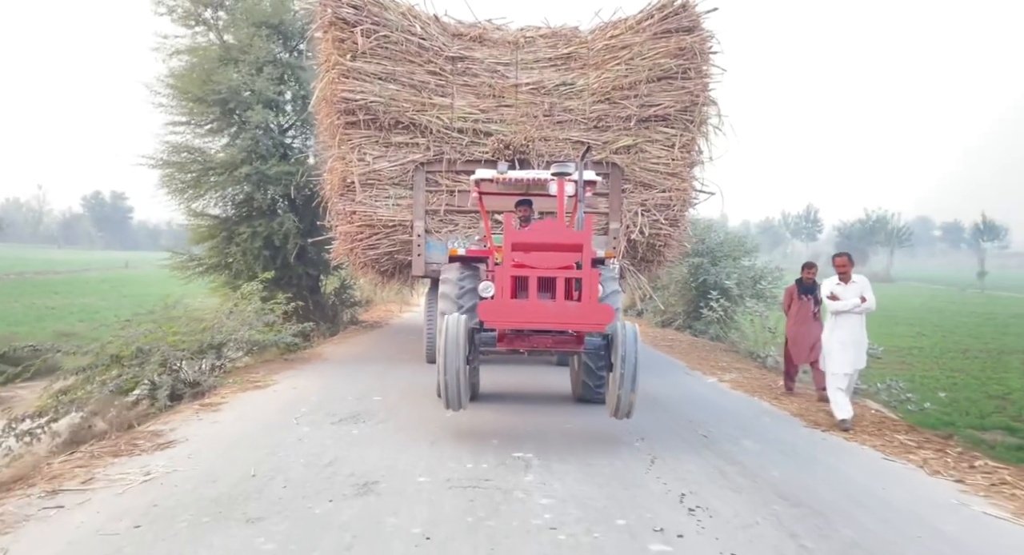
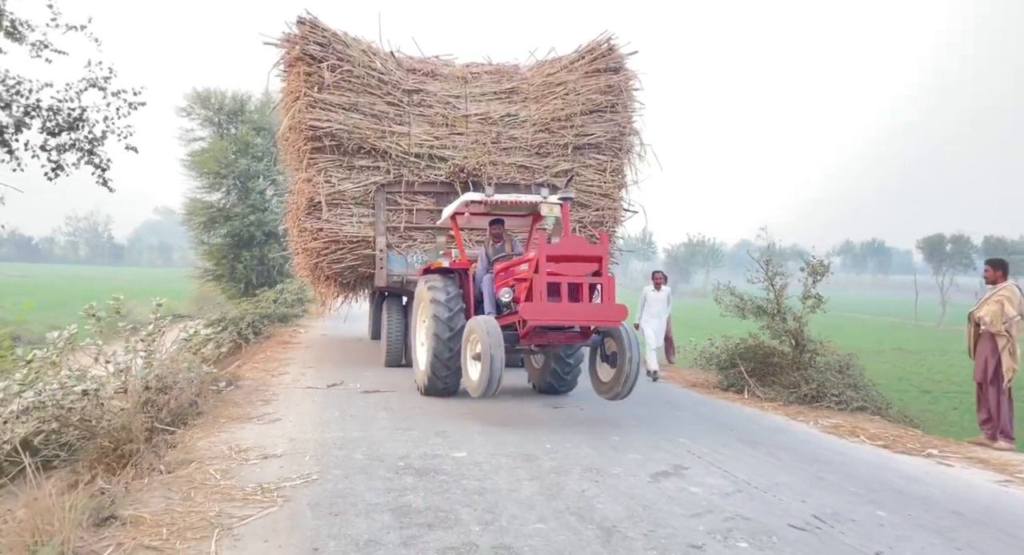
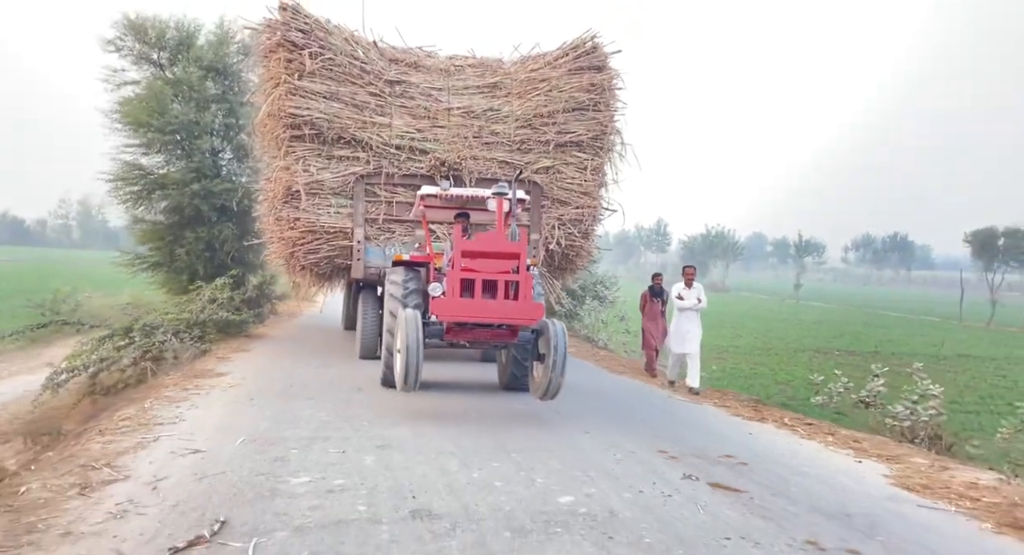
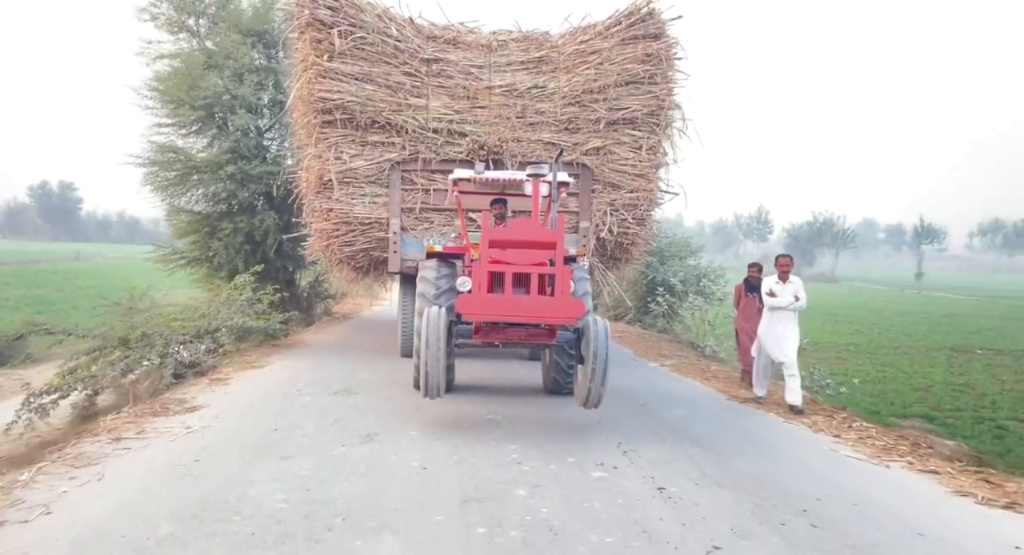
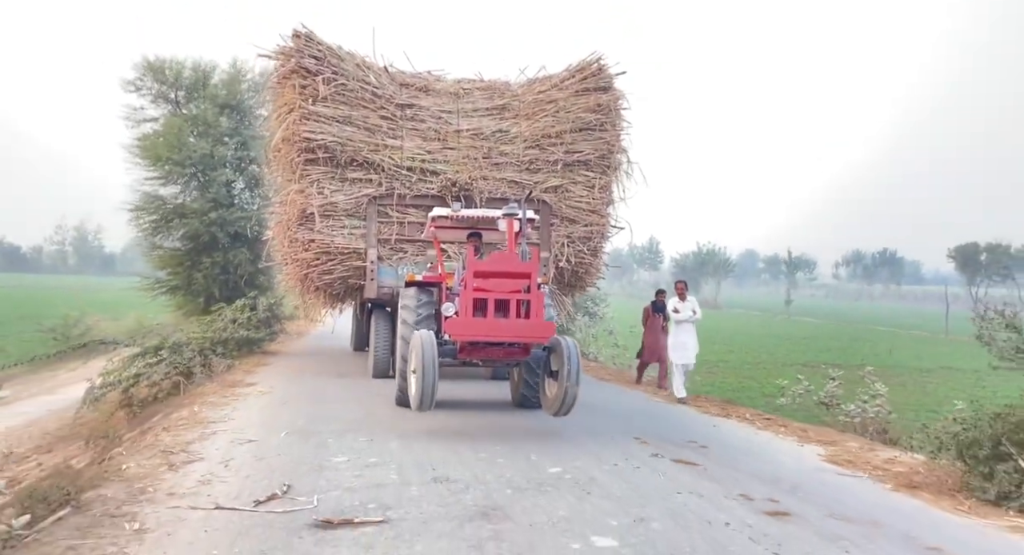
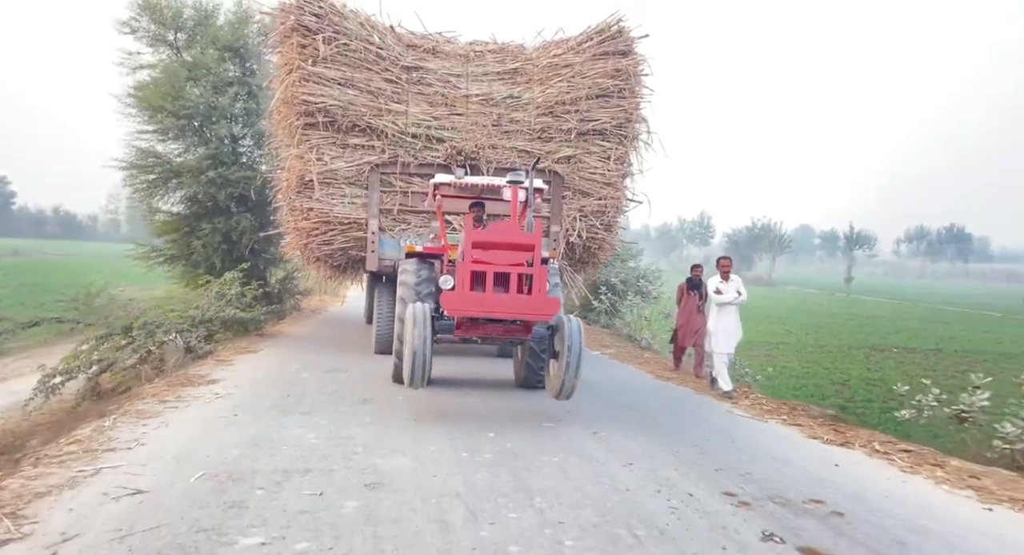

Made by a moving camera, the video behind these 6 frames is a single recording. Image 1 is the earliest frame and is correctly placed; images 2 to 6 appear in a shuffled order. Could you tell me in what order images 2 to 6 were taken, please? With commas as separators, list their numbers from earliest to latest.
4, 6, 3, 5, 2
